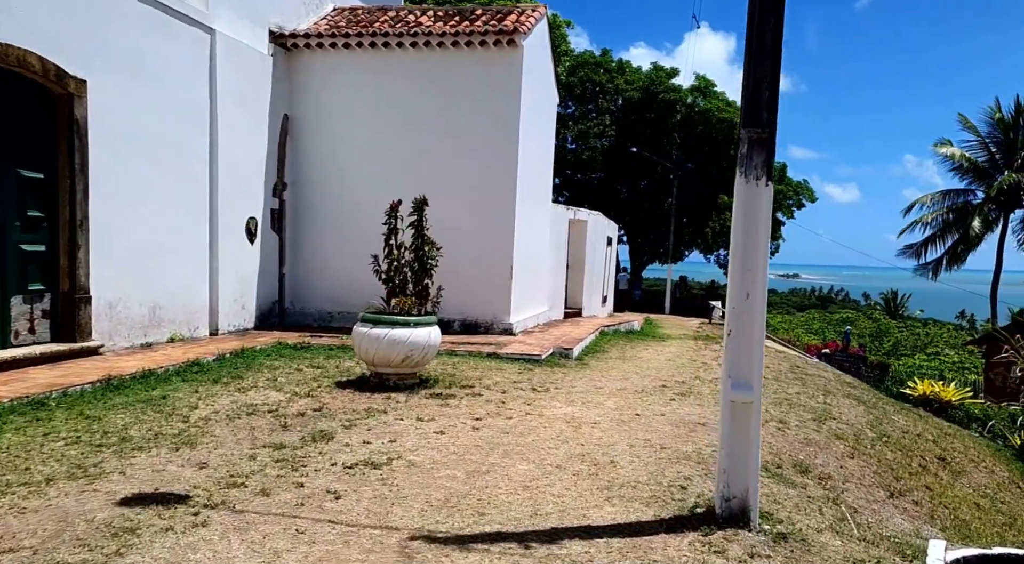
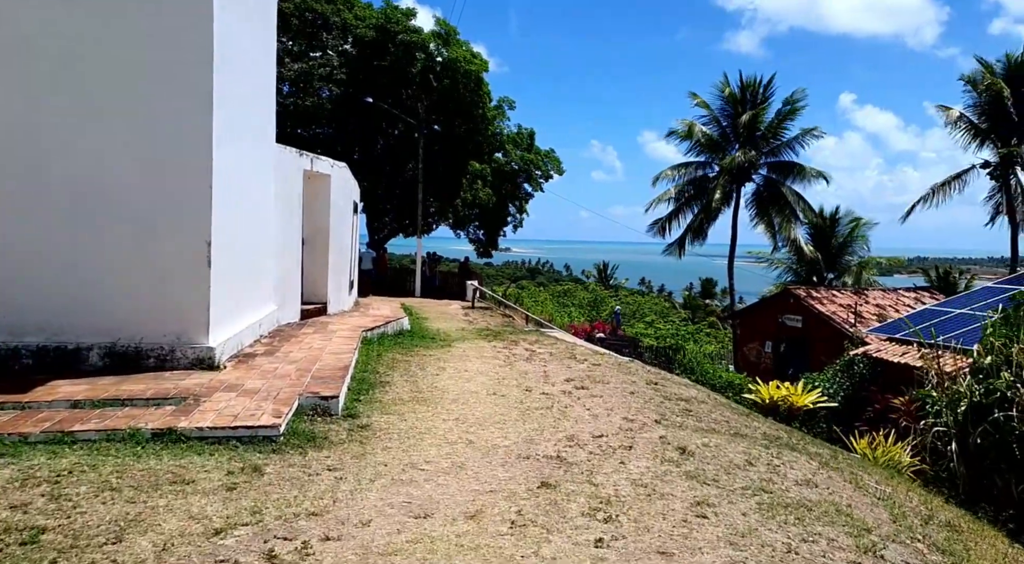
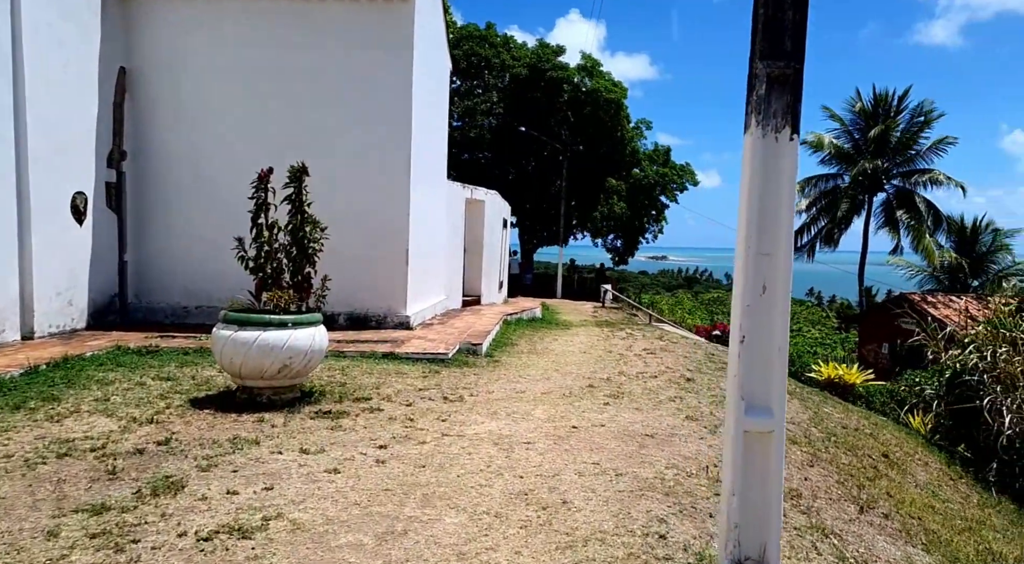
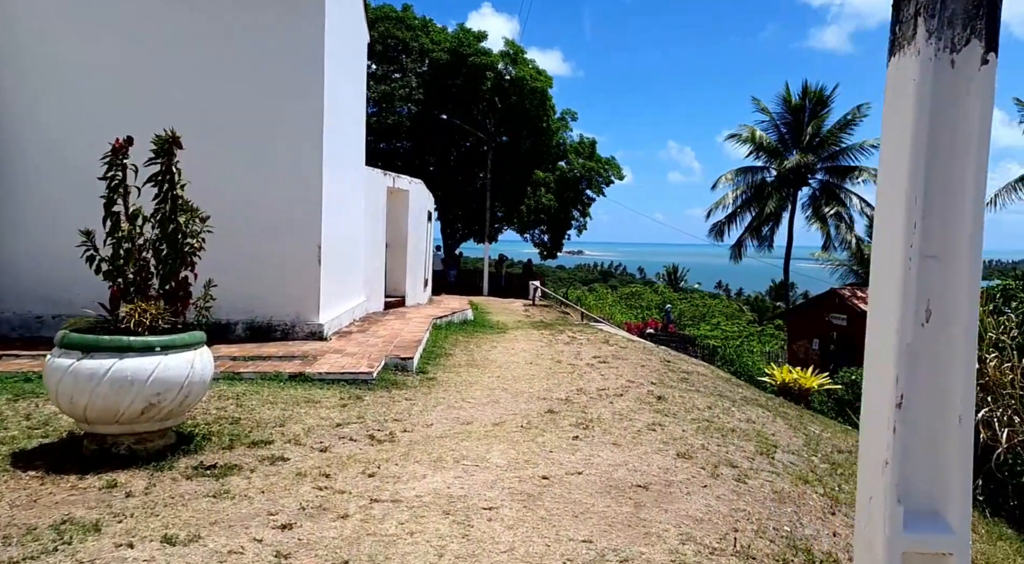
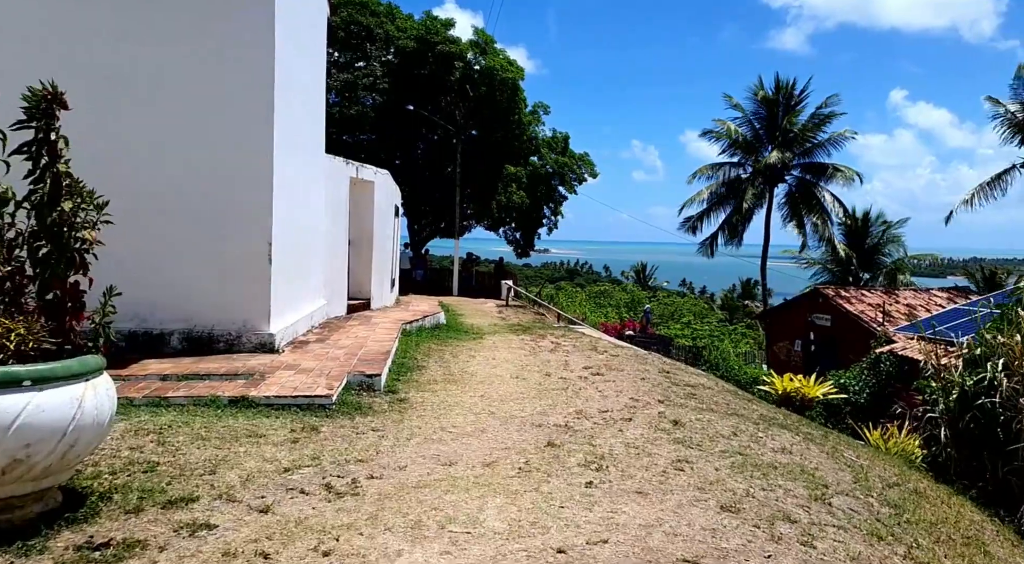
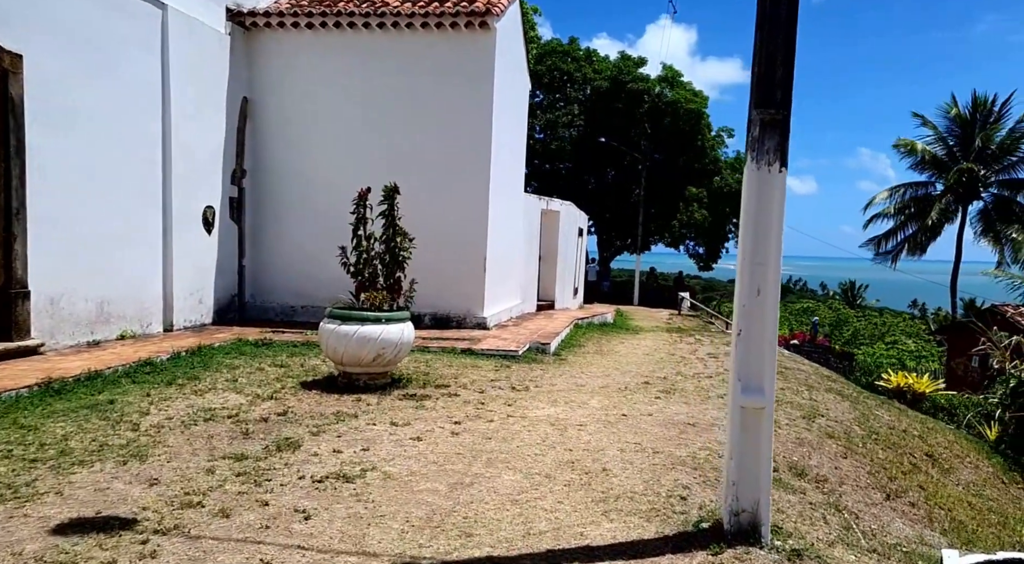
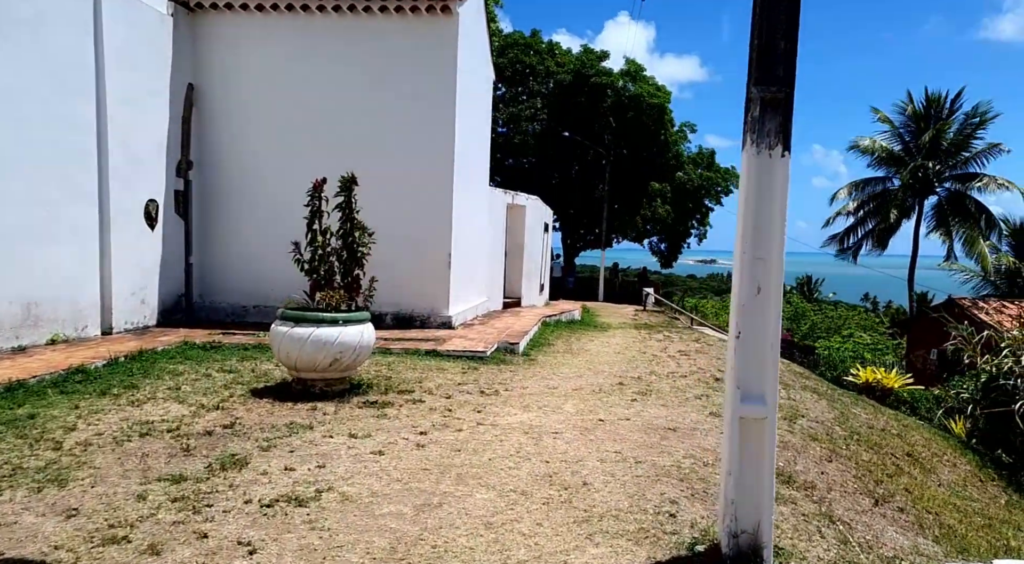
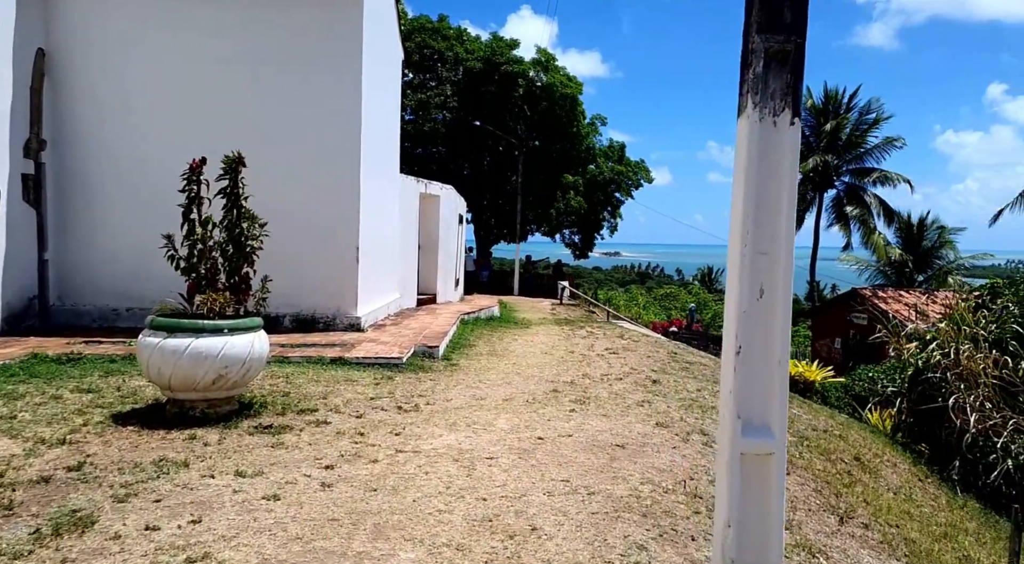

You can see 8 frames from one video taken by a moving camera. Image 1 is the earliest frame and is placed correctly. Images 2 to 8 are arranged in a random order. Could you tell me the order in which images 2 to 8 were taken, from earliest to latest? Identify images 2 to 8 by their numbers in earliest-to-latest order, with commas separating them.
6, 7, 3, 8, 4, 5, 2
